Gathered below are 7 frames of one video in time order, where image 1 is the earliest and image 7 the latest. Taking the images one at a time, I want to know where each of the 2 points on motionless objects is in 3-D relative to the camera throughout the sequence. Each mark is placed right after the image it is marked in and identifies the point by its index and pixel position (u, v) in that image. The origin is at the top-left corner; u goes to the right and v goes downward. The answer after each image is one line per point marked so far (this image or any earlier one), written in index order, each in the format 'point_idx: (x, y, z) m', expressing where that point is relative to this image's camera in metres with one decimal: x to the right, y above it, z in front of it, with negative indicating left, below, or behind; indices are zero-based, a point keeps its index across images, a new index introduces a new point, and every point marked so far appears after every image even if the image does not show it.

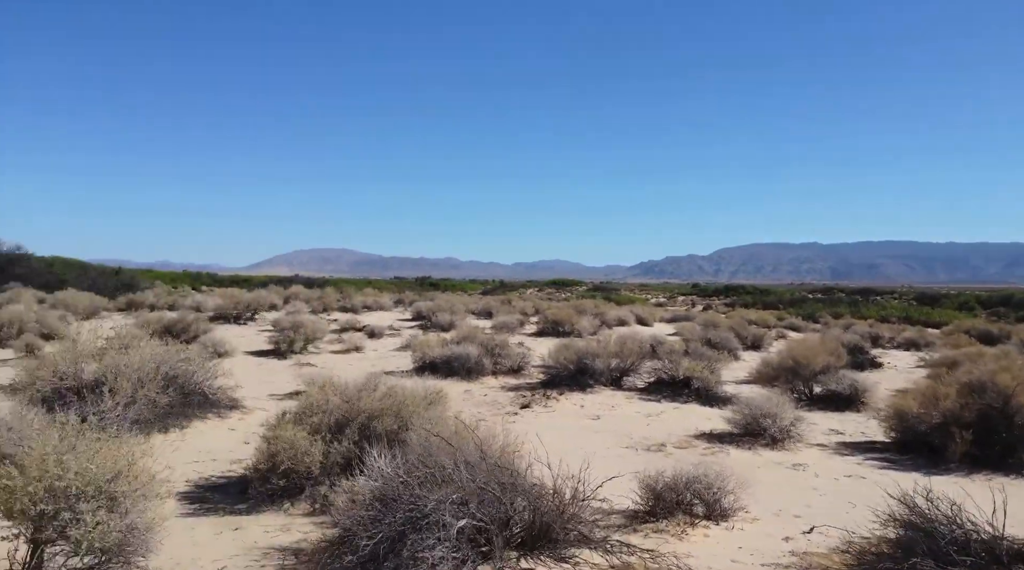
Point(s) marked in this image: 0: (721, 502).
0: (+0.9, -1.0, +3.5) m
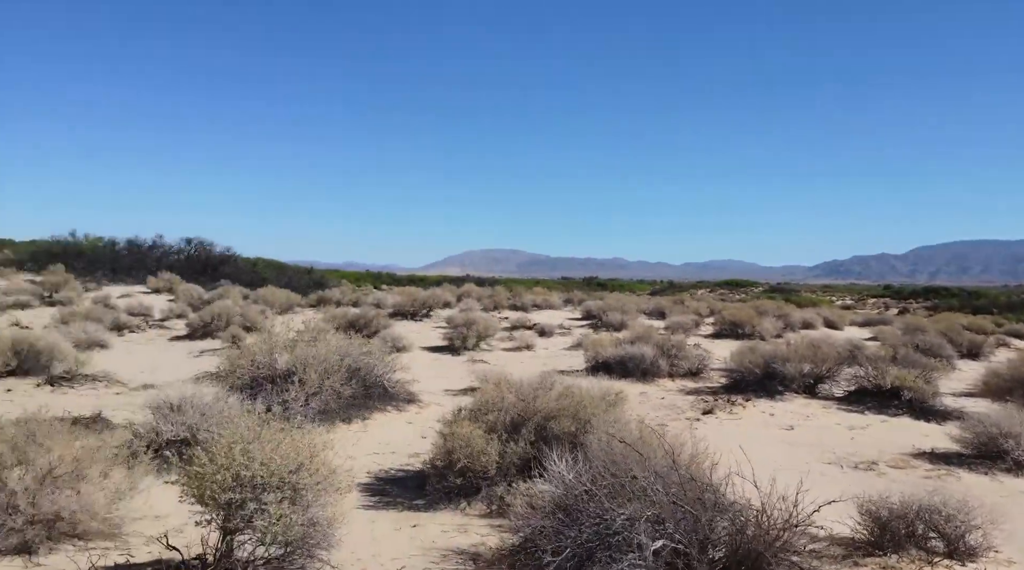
0: (+1.7, -0.9, +3.0) m
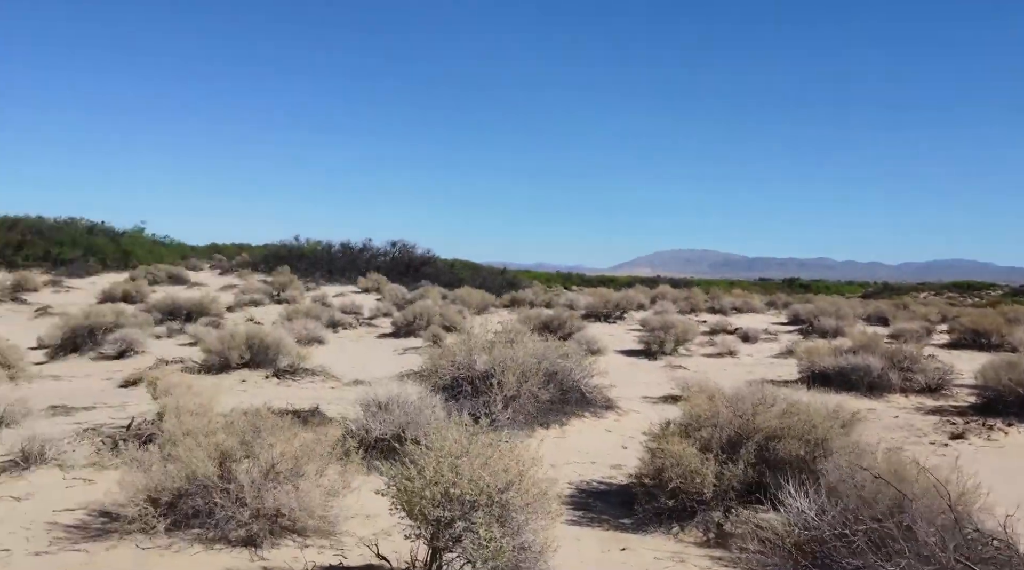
0: (+2.4, -1.0, +2.2) m
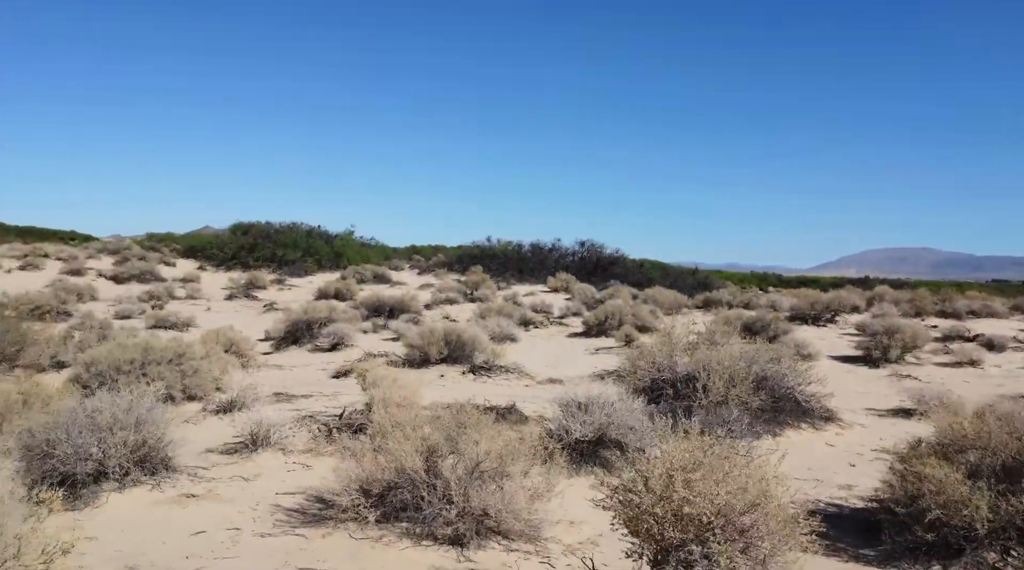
0: (+3.0, -1.0, +1.3) m
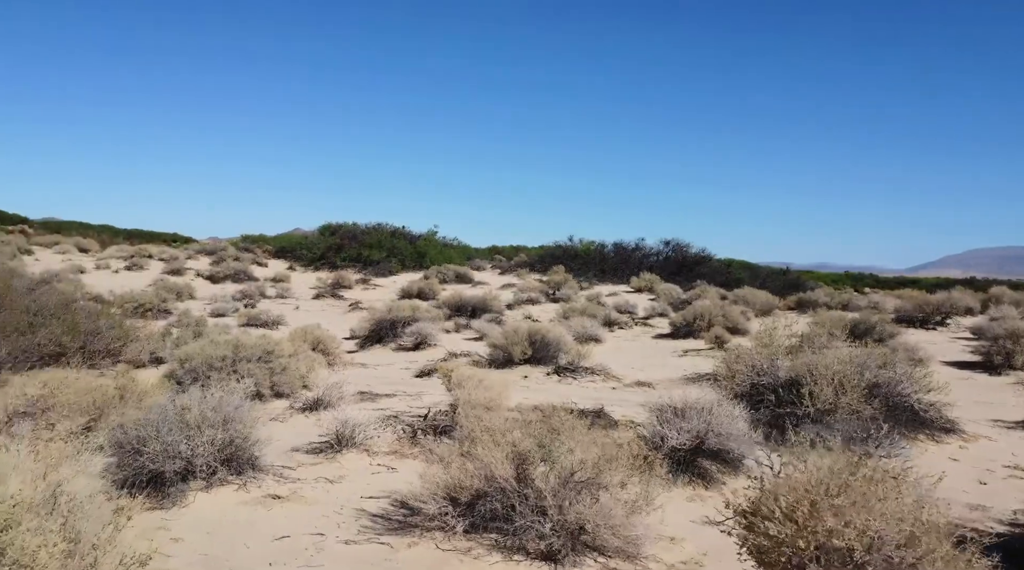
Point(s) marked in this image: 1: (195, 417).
0: (+3.1, -1.0, +0.7) m
1: (-2.2, -0.9, +5.4) m
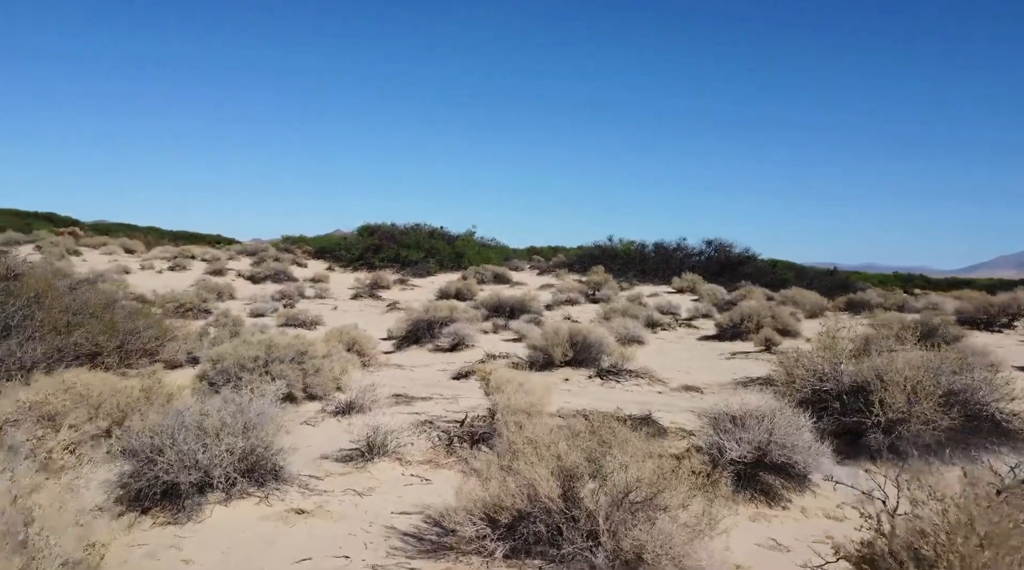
0: (+3.2, -0.9, 0.0) m
1: (-1.9, -0.9, +5.0) m
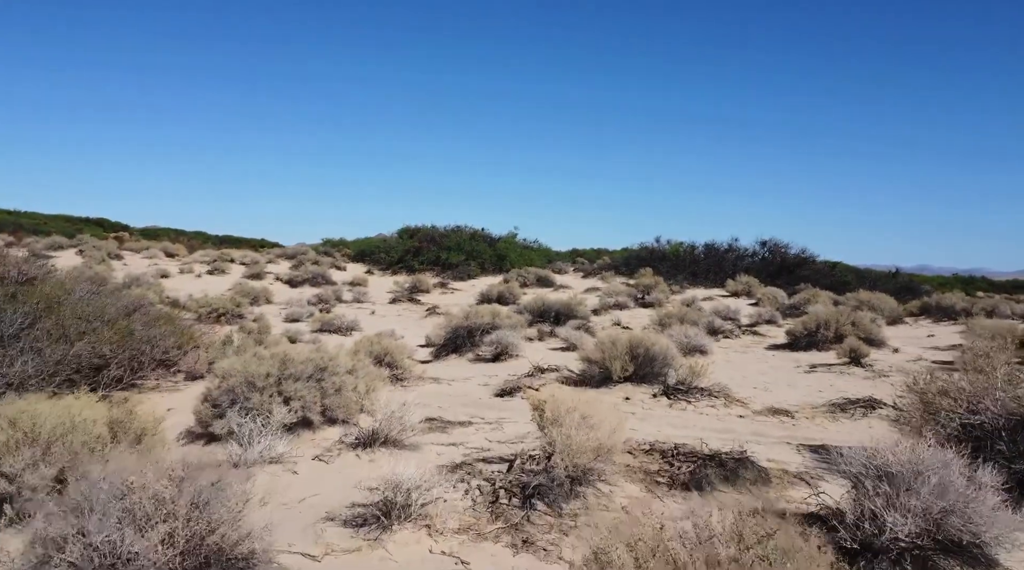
0: (+3.2, -0.9, -1.8) m
1: (-1.6, -0.9, +3.5) m
